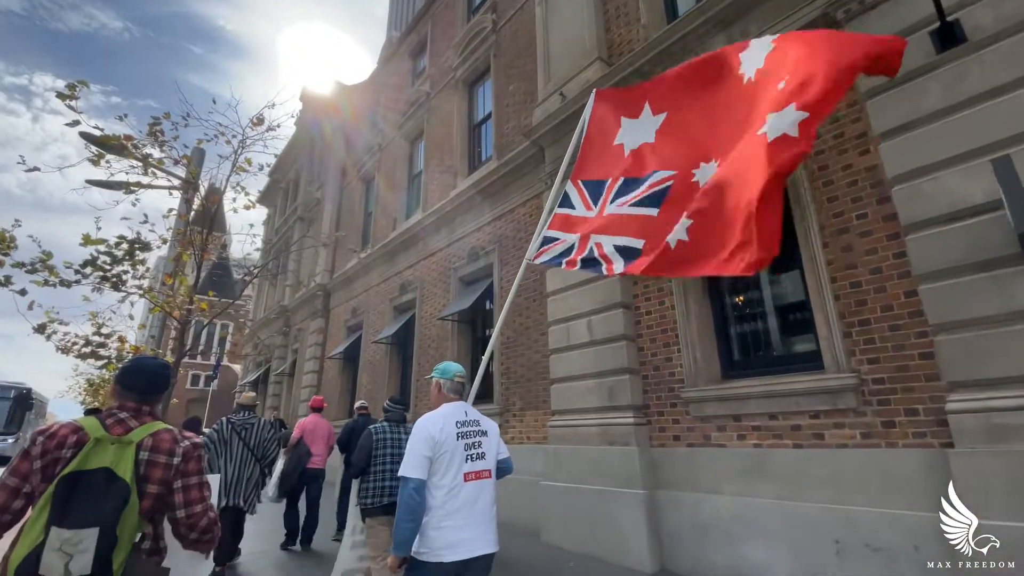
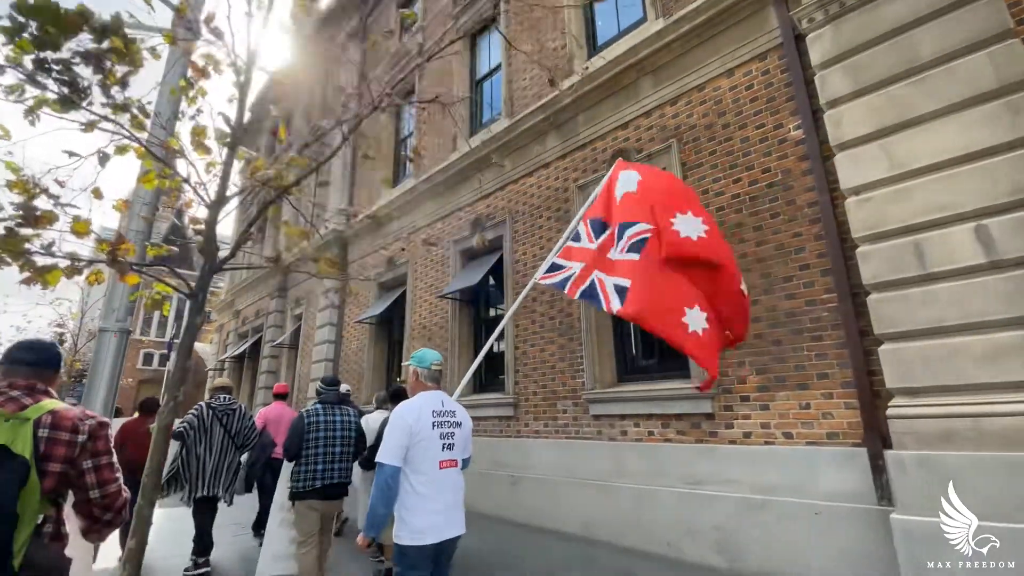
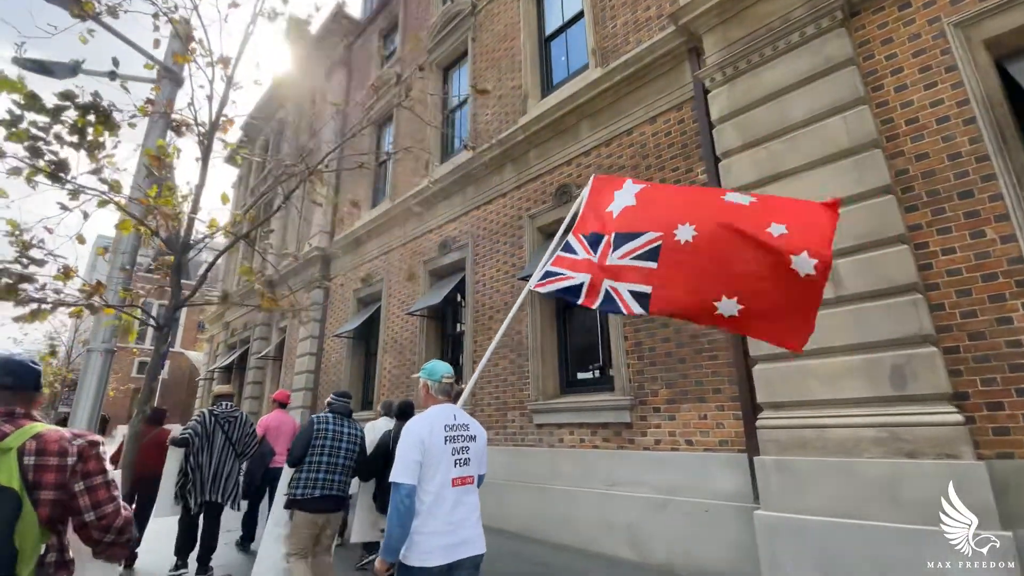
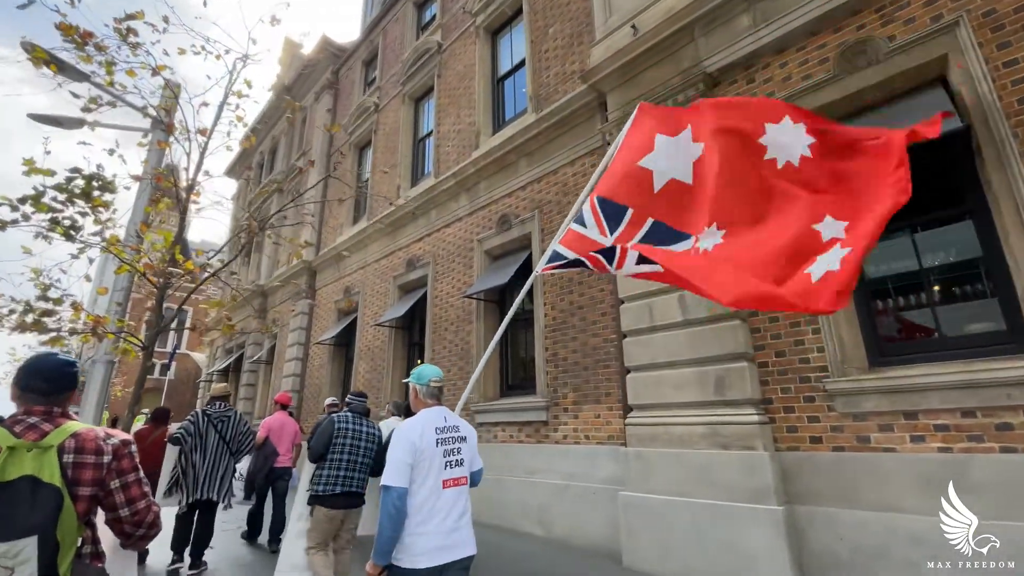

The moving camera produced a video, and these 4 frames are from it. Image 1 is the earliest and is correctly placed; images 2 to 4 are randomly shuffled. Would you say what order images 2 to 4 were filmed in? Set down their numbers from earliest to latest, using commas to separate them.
4, 3, 2
